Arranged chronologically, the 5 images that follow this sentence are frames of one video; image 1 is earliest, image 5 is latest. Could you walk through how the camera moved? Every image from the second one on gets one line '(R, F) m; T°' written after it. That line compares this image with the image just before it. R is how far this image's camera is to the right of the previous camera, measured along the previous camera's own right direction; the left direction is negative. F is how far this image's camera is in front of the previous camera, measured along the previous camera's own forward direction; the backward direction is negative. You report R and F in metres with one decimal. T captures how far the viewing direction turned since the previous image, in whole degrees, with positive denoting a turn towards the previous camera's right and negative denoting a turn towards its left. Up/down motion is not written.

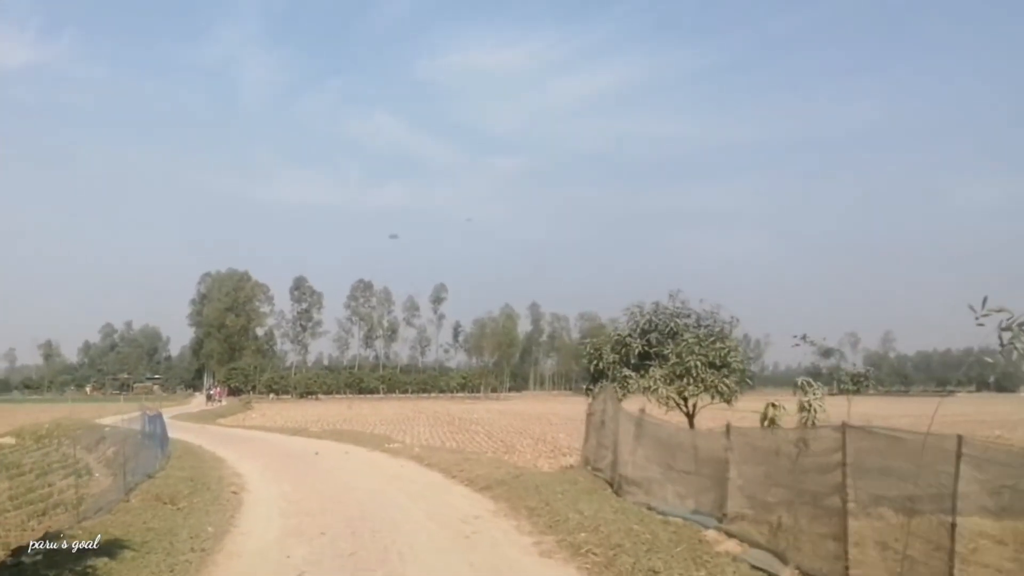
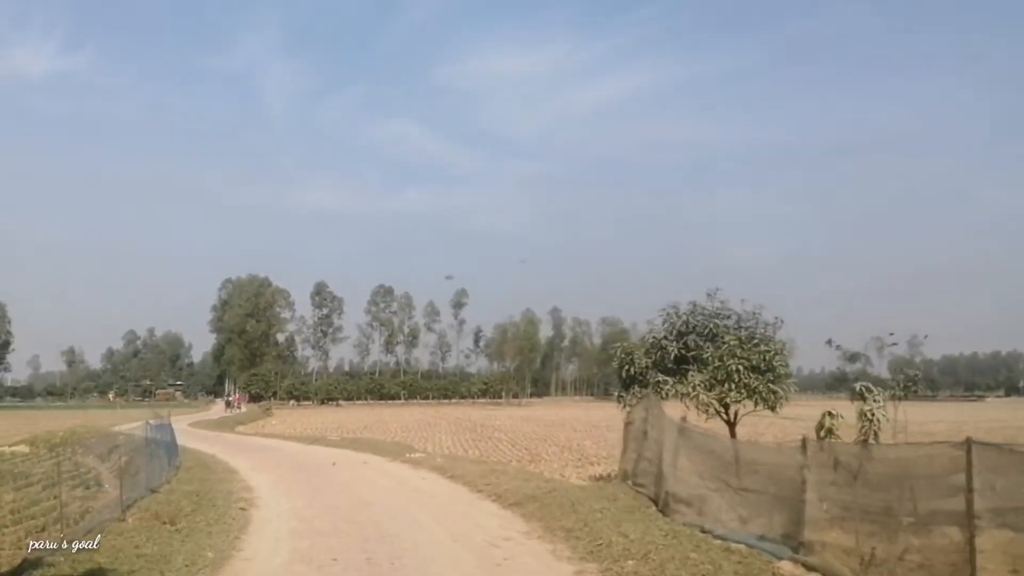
(-0.2, +1.2) m; -1°
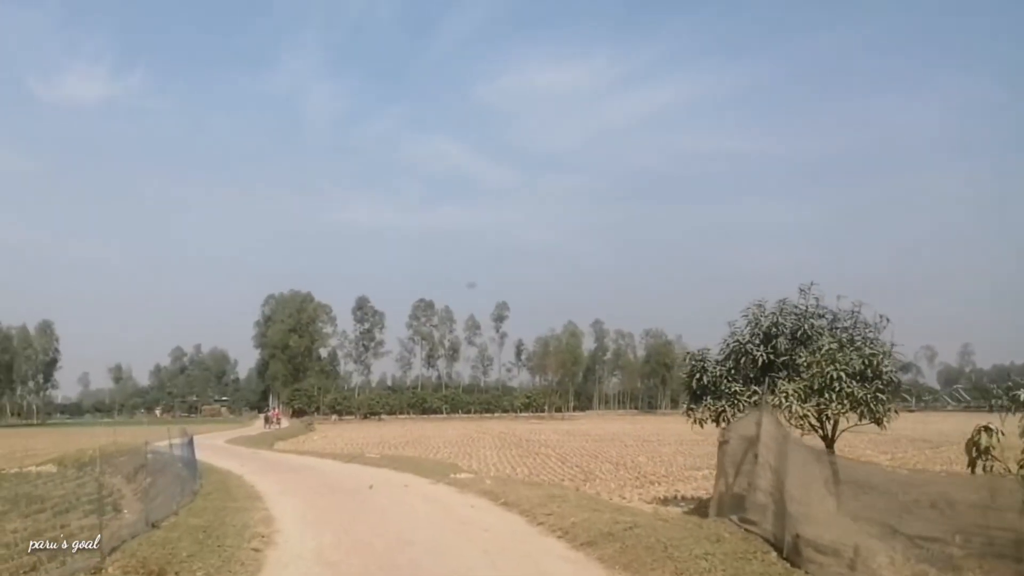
(-0.4, +2.4) m; -3°
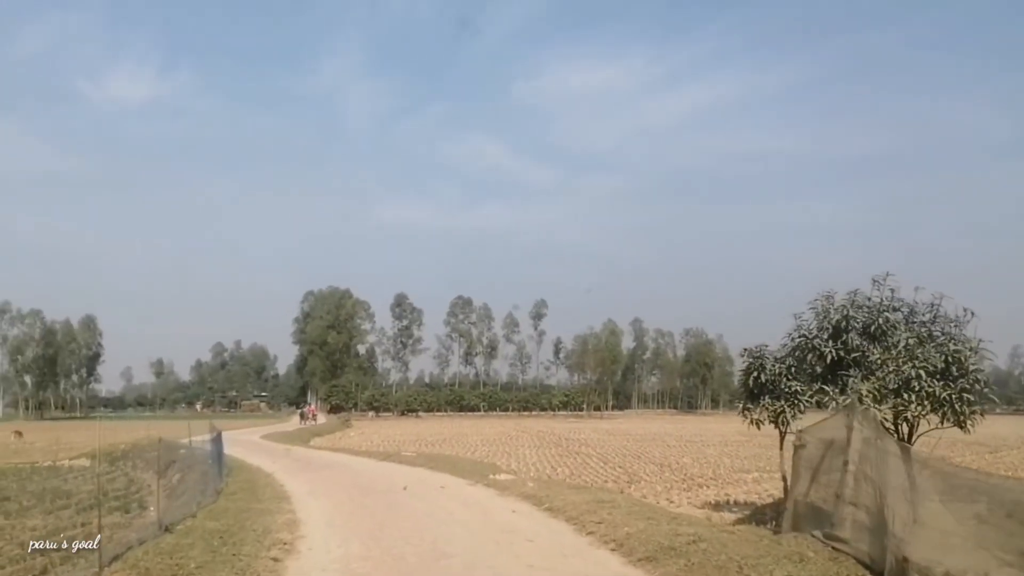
(-0.1, +1.2) m; -3°
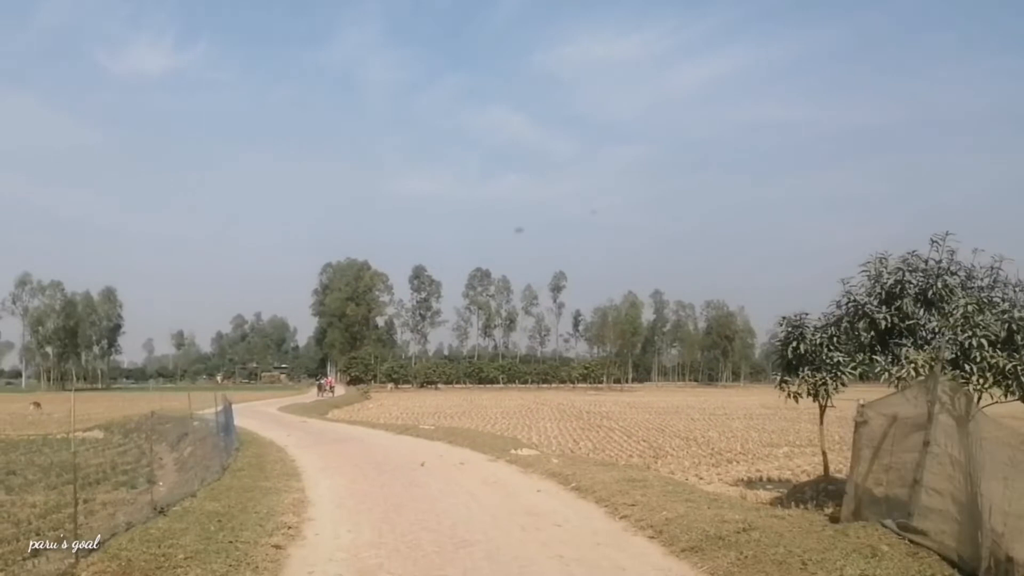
(-0.1, +1.1) m; -1°
